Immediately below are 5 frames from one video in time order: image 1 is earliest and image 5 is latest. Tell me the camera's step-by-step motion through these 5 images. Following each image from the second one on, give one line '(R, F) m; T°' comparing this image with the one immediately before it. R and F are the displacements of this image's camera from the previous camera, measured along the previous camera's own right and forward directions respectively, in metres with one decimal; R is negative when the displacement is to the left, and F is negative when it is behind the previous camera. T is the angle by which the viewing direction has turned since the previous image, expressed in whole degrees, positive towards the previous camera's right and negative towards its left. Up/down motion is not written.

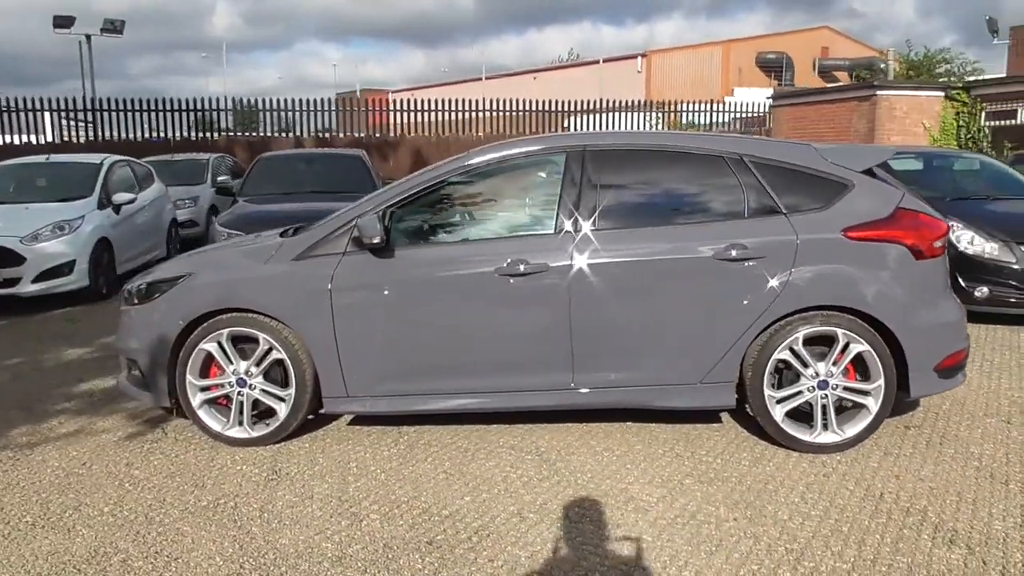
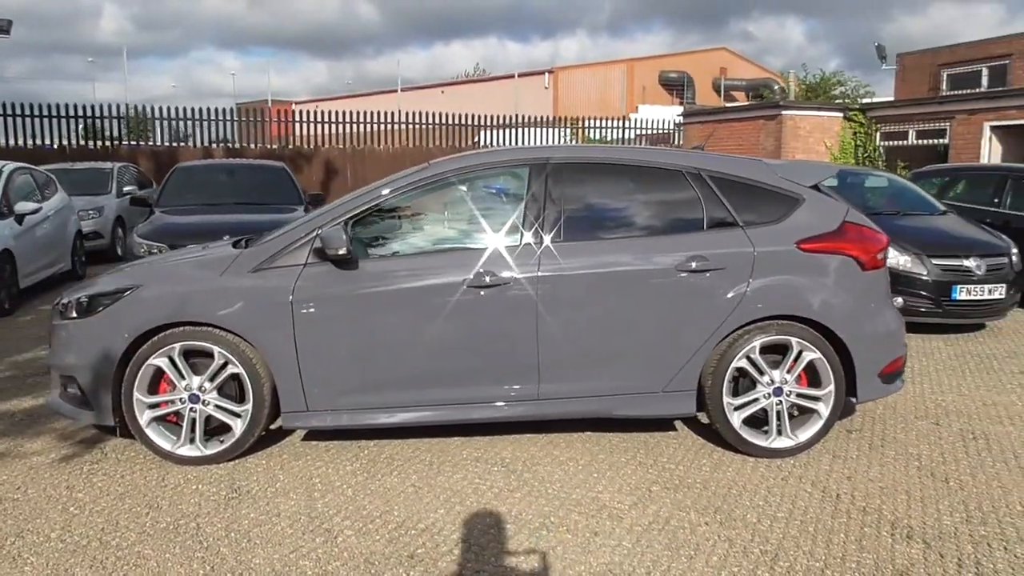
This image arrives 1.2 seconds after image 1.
(-0.3, 0.0) m; +6°
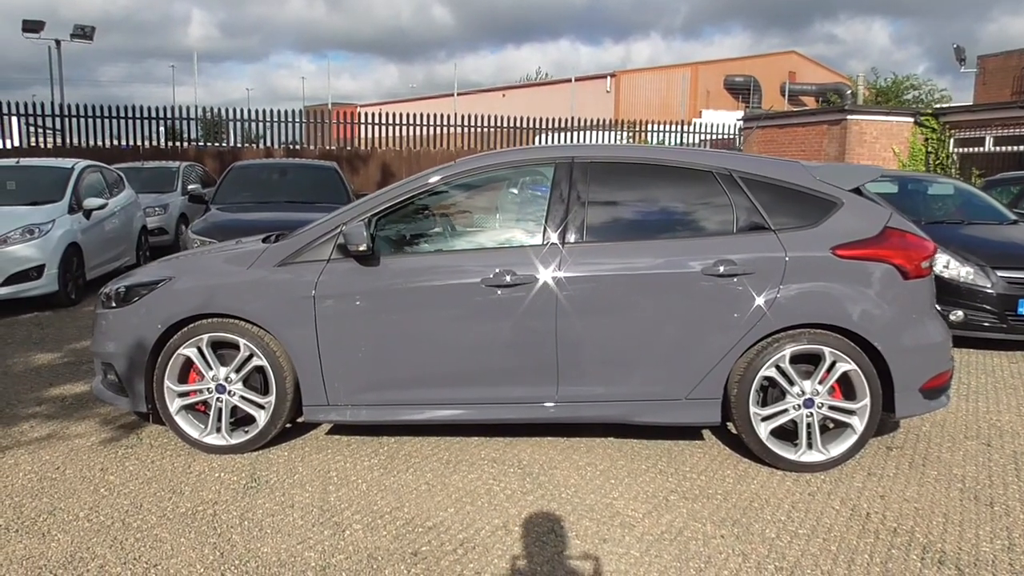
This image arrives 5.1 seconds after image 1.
(+0.2, 0.0) m; -4°
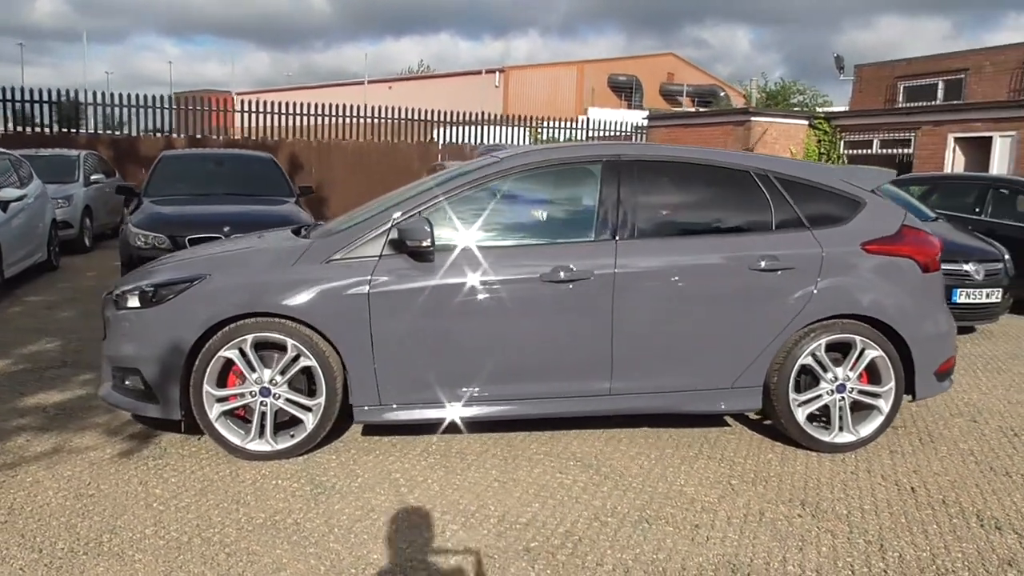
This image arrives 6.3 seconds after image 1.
(-0.9, +0.1) m; +9°
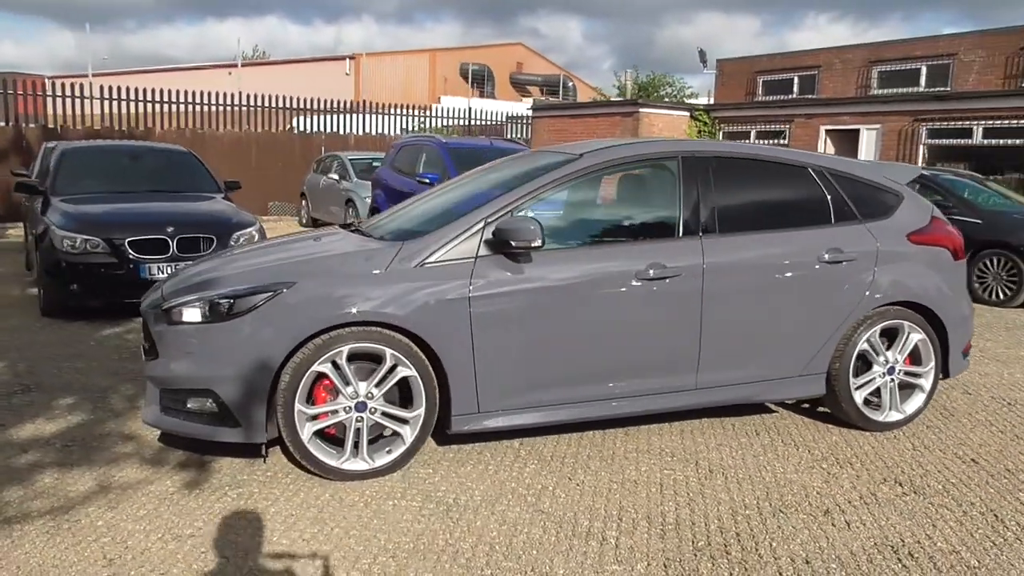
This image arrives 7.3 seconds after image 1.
(-1.2, +0.2) m; +11°
